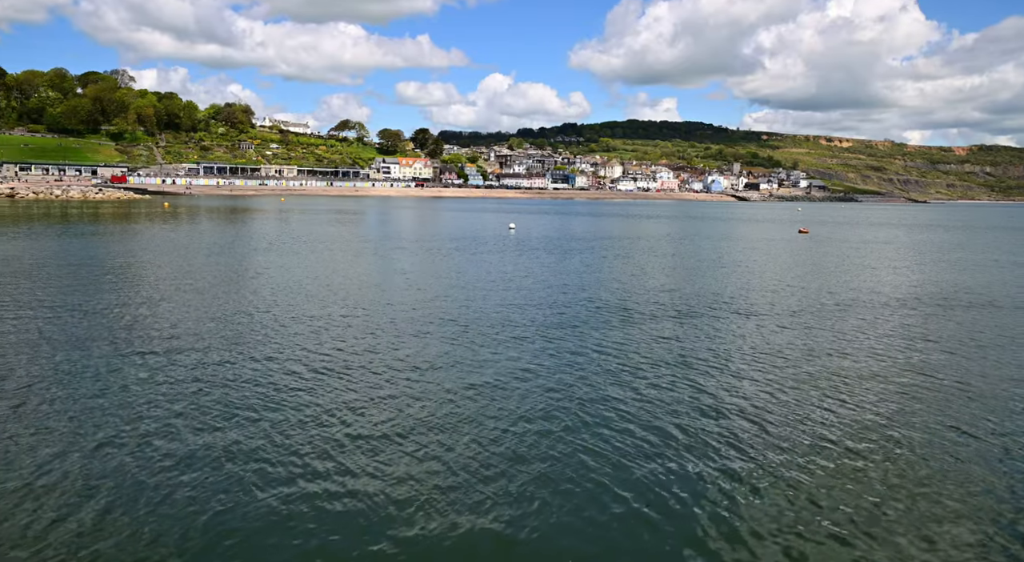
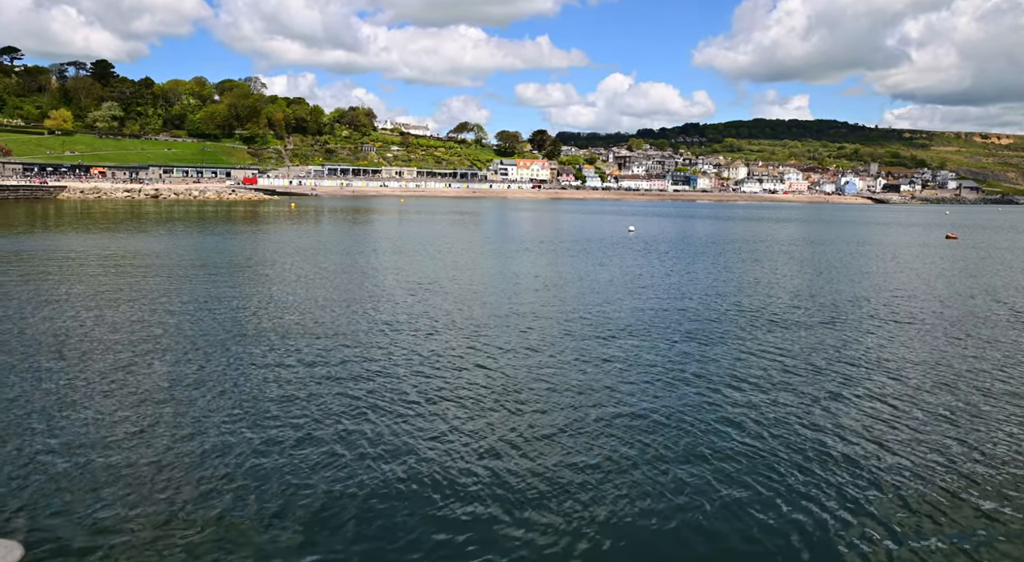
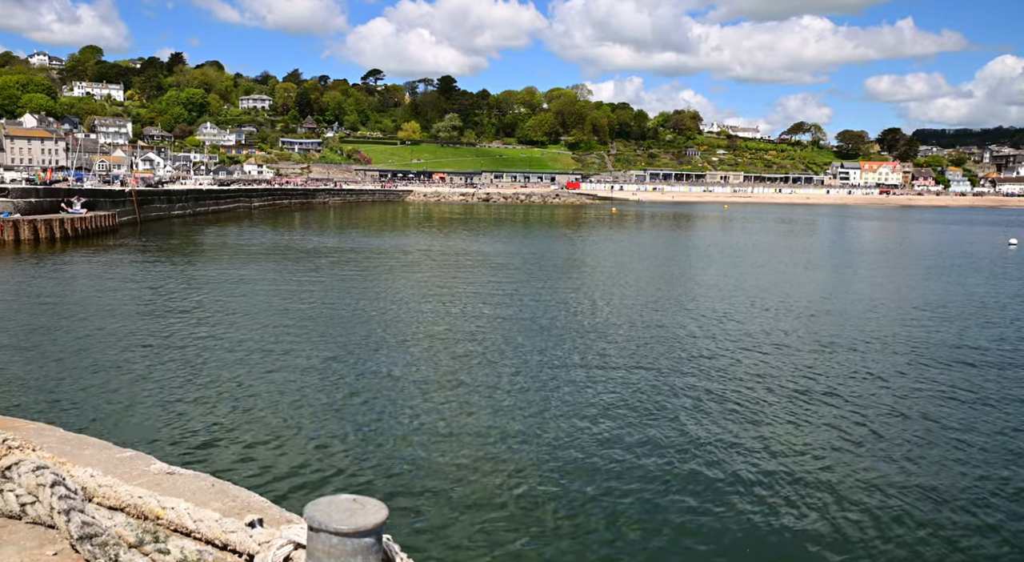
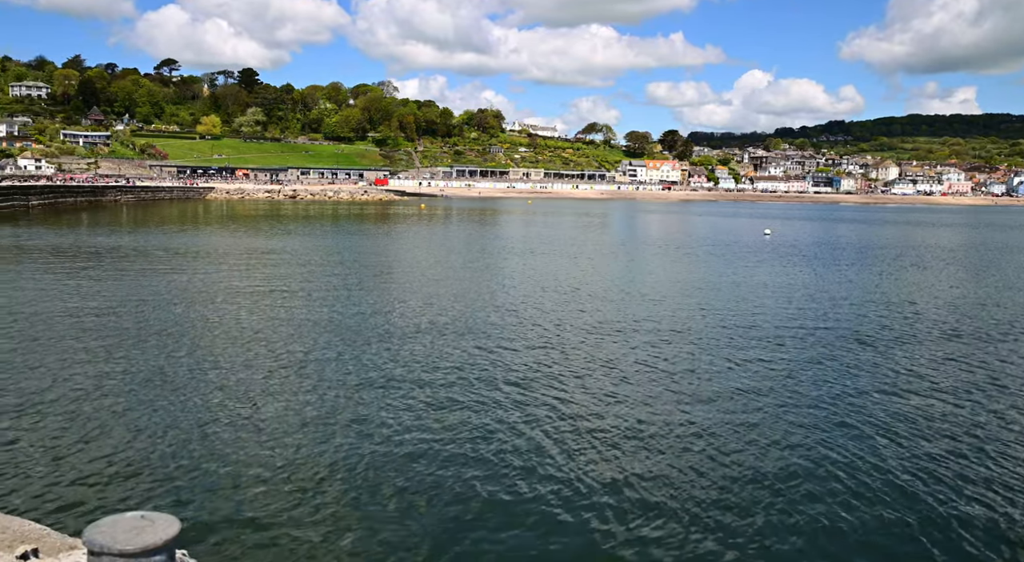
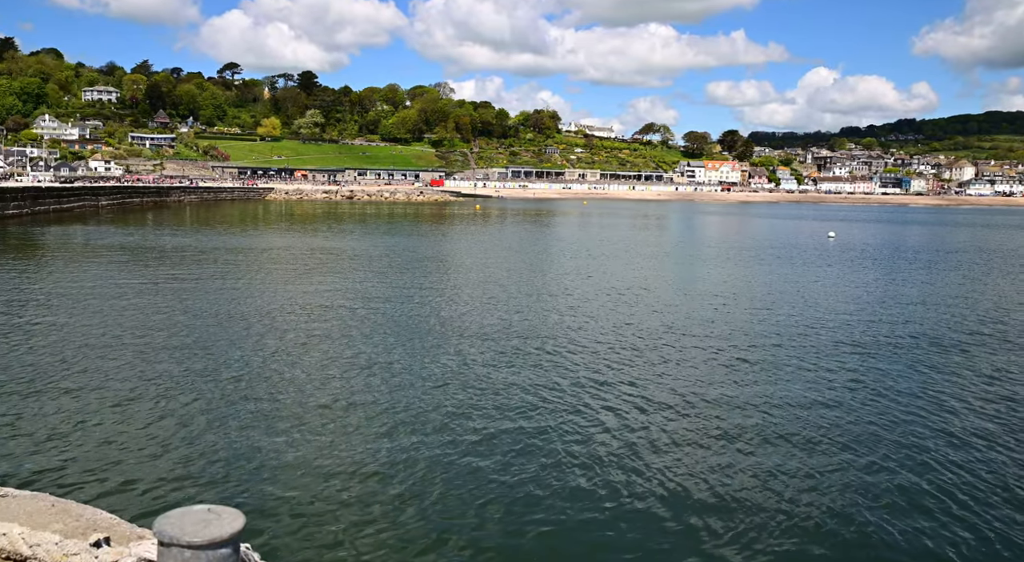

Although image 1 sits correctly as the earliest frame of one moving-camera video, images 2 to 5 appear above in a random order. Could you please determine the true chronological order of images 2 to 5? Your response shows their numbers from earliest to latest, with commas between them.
2, 4, 5, 3
